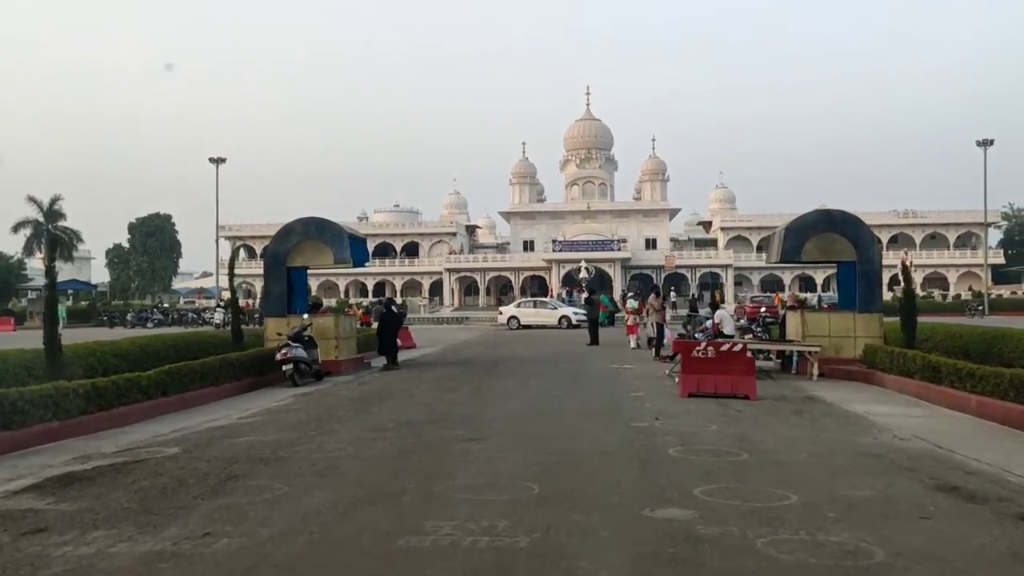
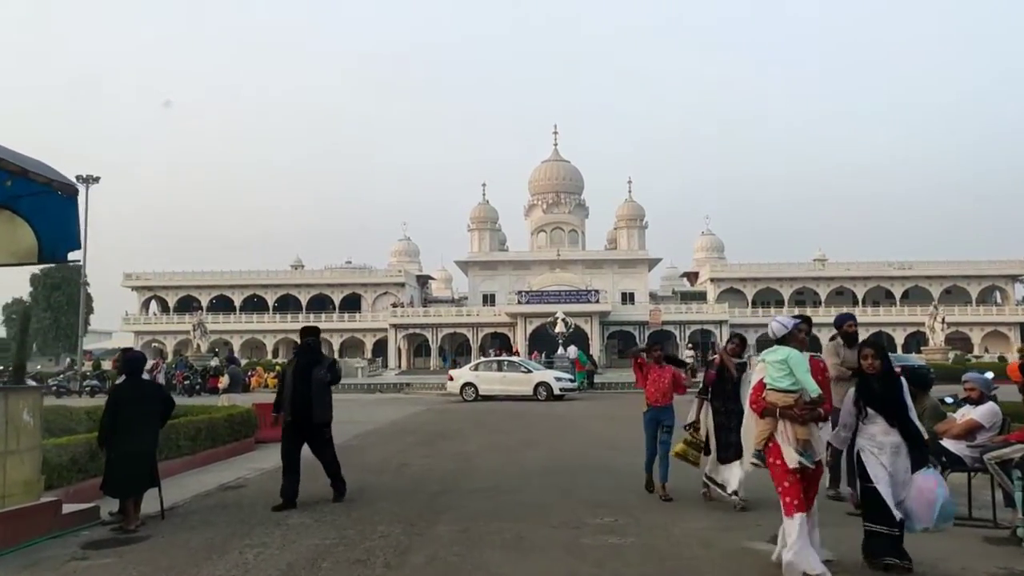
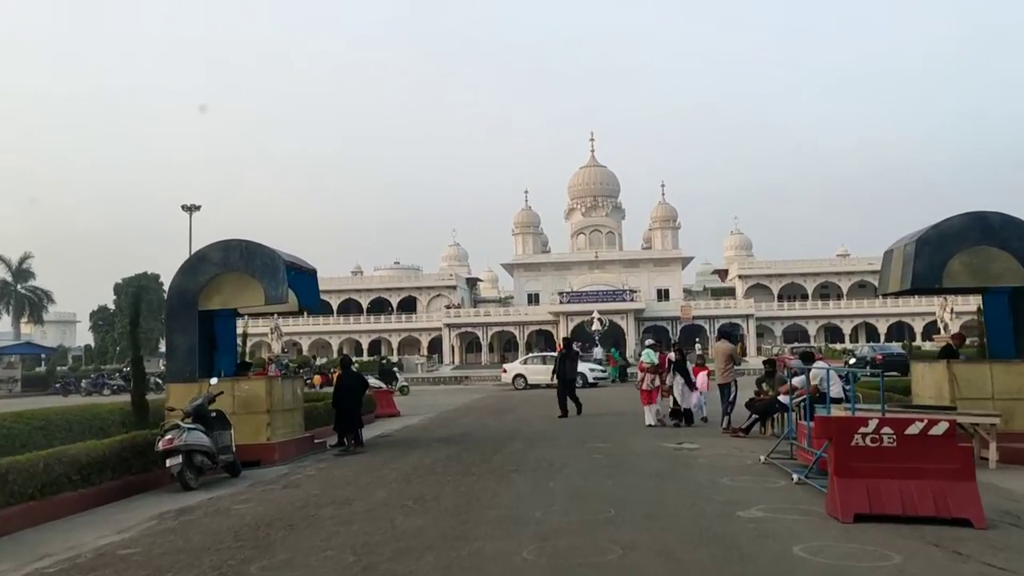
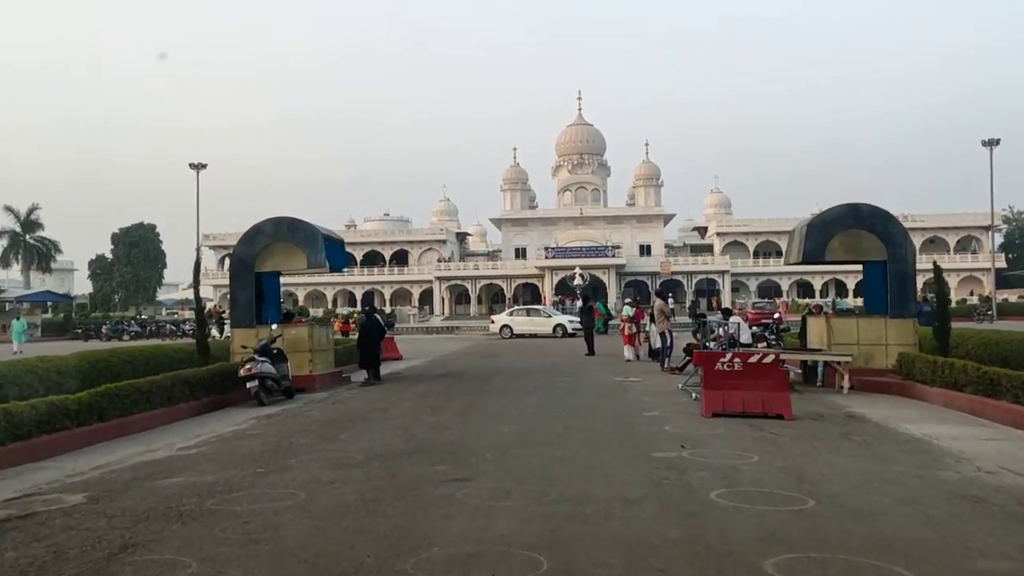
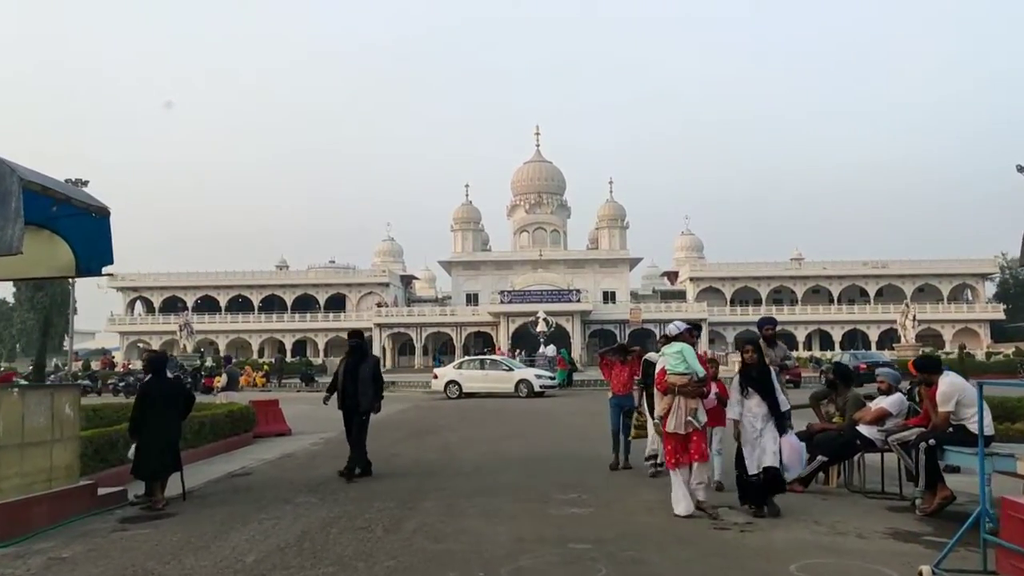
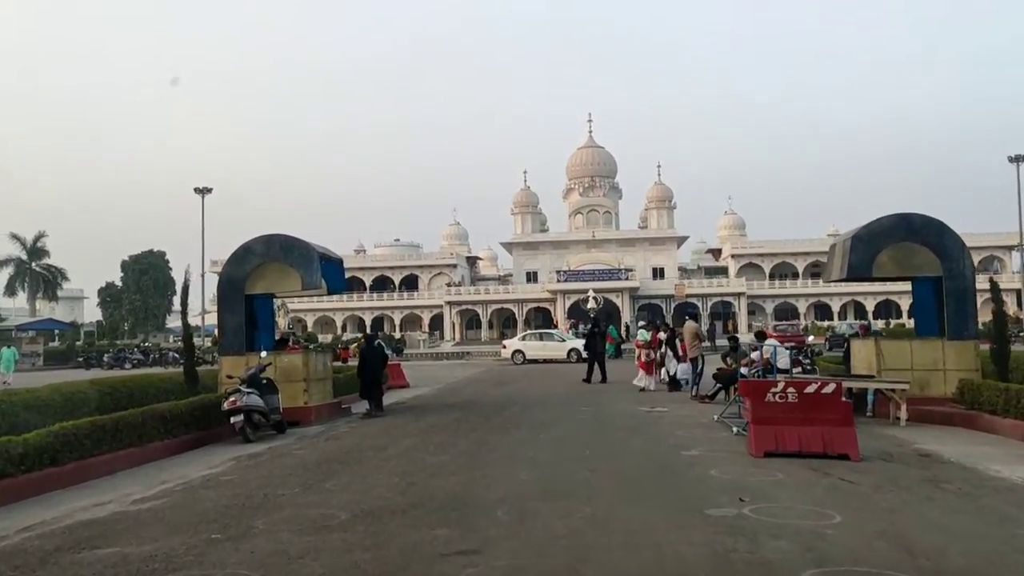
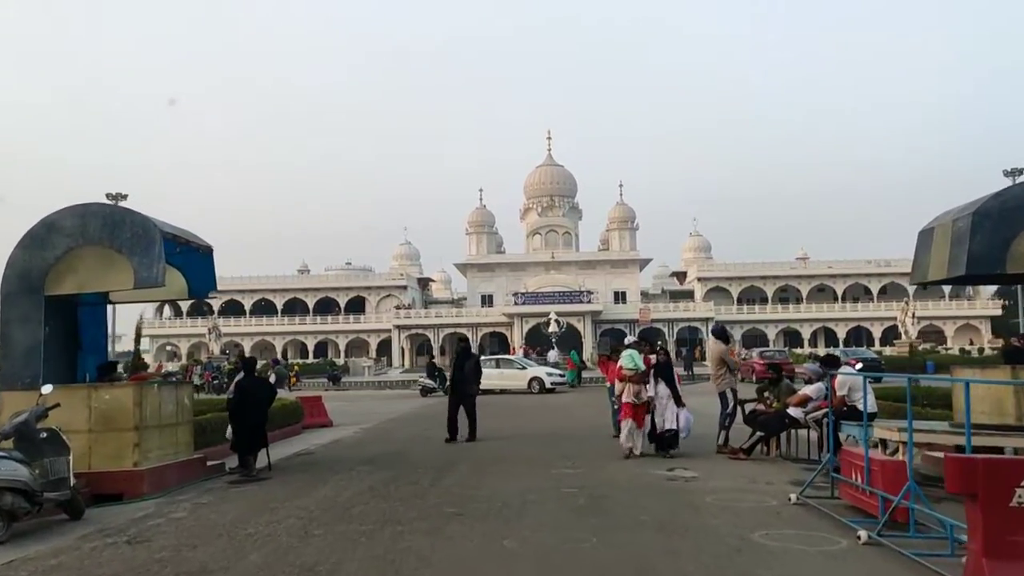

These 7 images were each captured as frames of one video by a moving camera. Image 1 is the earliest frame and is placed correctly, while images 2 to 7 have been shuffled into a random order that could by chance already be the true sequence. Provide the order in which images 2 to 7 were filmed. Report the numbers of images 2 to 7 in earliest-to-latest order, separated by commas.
4, 6, 3, 7, 5, 2
